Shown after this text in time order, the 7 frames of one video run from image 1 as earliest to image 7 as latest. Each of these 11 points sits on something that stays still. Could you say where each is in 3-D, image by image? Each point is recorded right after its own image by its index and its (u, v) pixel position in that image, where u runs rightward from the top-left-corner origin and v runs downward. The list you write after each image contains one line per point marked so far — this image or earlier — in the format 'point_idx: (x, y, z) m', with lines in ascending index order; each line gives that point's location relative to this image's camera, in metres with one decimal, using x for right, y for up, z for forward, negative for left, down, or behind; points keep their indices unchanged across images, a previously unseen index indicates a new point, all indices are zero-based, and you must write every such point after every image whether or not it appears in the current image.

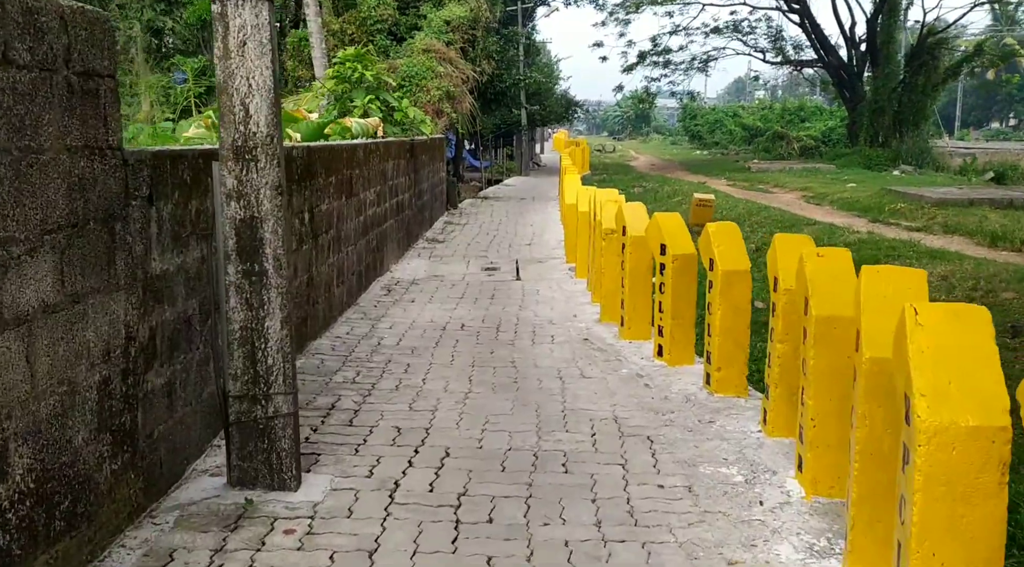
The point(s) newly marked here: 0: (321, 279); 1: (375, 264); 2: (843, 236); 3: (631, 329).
0: (-1.4, 0.0, +8.1) m
1: (-1.3, +0.2, +10.9) m
2: (+4.8, +0.7, +16.4) m
3: (+0.8, -0.3, +8.1) m
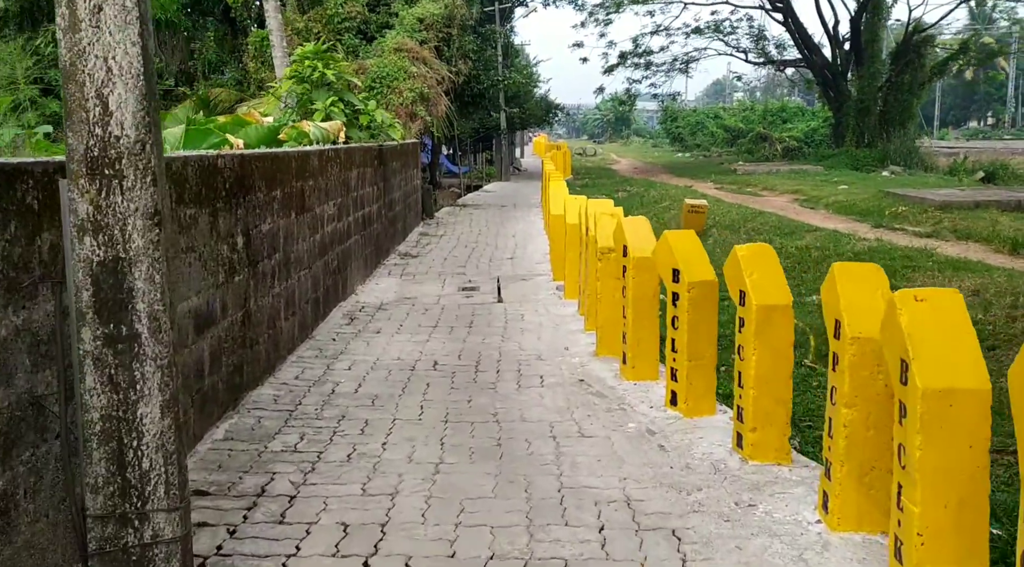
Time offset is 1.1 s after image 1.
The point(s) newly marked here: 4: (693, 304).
0: (-1.5, -0.2, +6.7) m
1: (-1.5, 0.0, +9.6) m
2: (+4.5, +0.5, +15.2) m
3: (+0.7, -0.5, +6.8) m
4: (+0.9, -0.1, +5.8) m
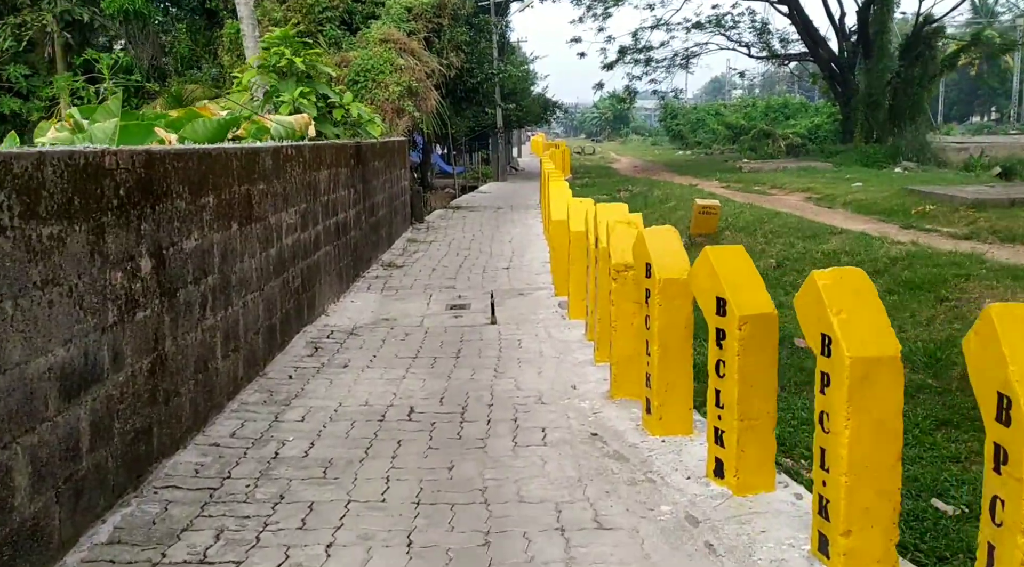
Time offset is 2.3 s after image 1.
0: (-1.5, -0.3, +5.3) m
1: (-1.5, -0.2, +8.1) m
2: (+4.5, +0.4, +13.7) m
3: (+0.7, -0.6, +5.4) m
4: (+0.9, -0.2, +4.3) m
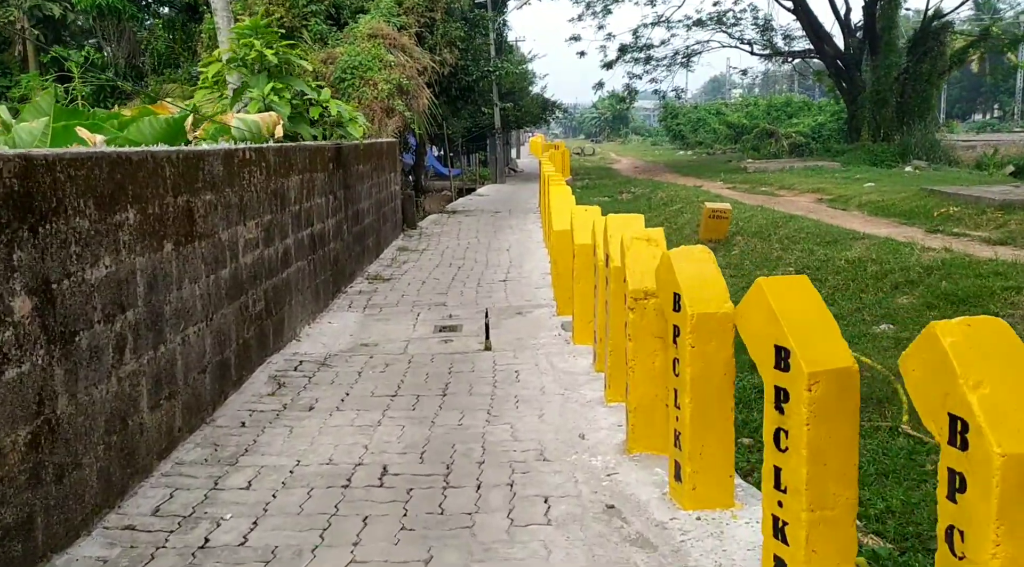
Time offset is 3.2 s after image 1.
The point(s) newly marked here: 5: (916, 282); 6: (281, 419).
0: (-1.5, -0.5, +4.2) m
1: (-1.5, -0.3, +7.0) m
2: (+4.4, +0.3, +12.6) m
3: (+0.7, -0.8, +4.2) m
4: (+0.9, -0.4, +3.2) m
5: (+4.0, 0.0, +11.2) m
6: (-1.2, -0.7, +5.8) m
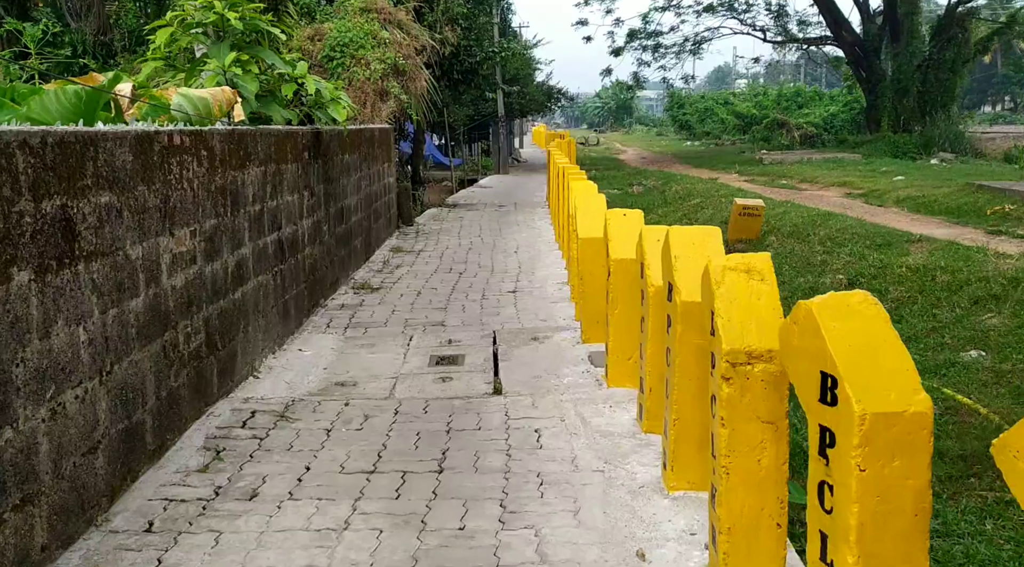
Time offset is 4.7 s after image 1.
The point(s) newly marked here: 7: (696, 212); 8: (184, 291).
0: (-1.4, -0.6, +2.4) m
1: (-1.5, -0.5, +5.3) m
2: (+4.5, +0.2, +10.9) m
3: (+0.8, -0.9, +2.5) m
4: (+1.0, -0.5, +1.5) m
5: (+4.1, -0.1, +9.5) m
6: (-1.1, -0.8, +4.0) m
7: (+3.3, +1.3, +19.8) m
8: (-1.5, 0.0, +5.1) m
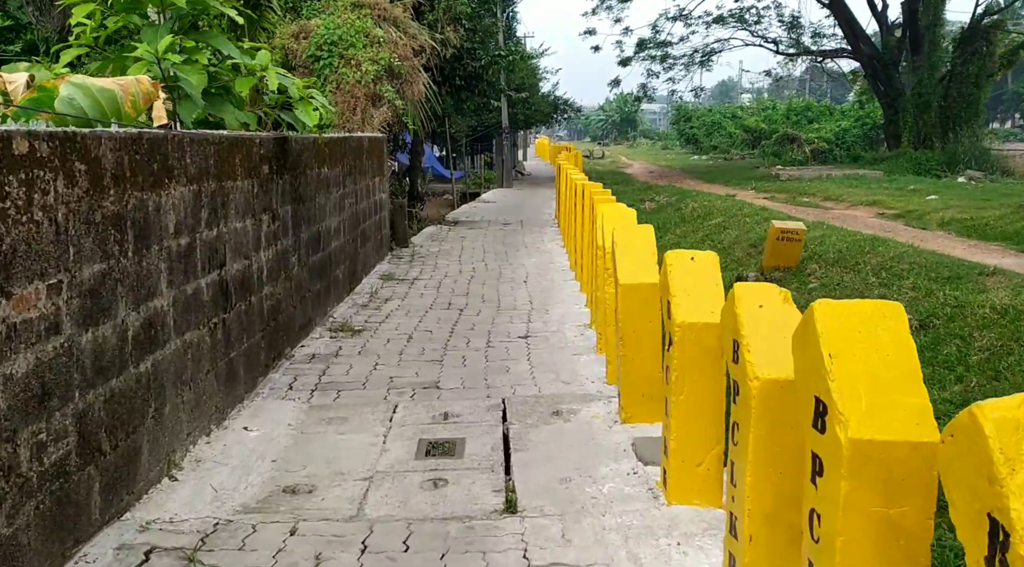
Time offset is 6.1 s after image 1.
0: (-1.4, -0.8, +0.6) m
1: (-1.4, -0.7, +3.5) m
2: (+4.6, -0.2, +9.1) m
3: (+0.8, -1.2, +0.7) m
4: (+1.0, -0.8, -0.3) m
5: (+4.1, -0.5, +7.7) m
6: (-1.0, -1.1, +2.2) m
7: (+3.4, +0.8, +18.0) m
8: (-1.4, -0.3, +3.3) m
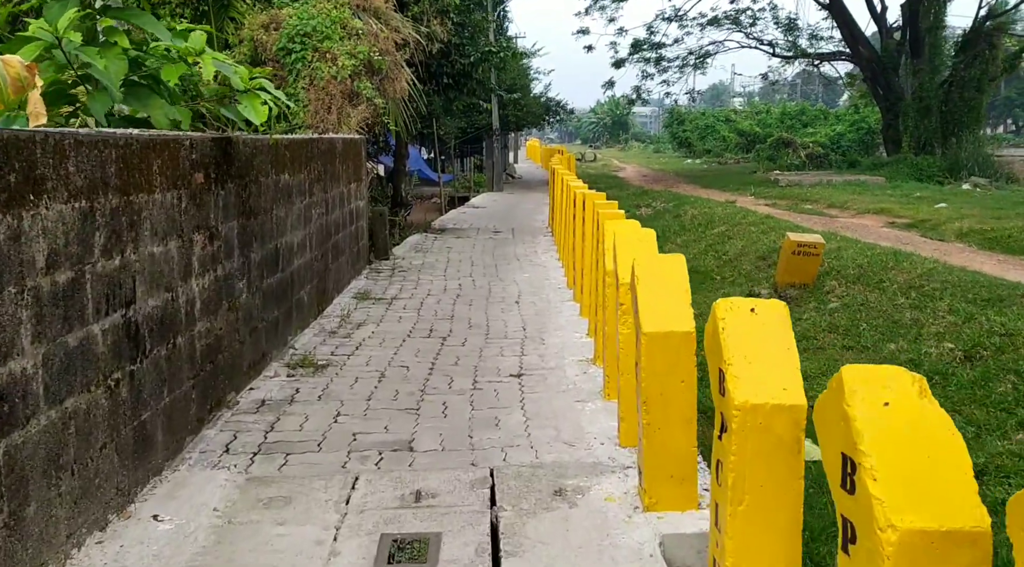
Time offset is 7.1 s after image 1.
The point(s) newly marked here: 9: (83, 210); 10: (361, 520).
0: (-1.4, -1.0, -0.6) m
1: (-1.4, -0.9, +2.2) m
2: (+4.5, -0.4, +7.9) m
3: (+0.8, -1.3, -0.5) m
4: (+1.0, -0.9, -1.5) m
5: (+4.1, -0.7, +6.5) m
6: (-1.0, -1.2, +1.0) m
7: (+3.2, +0.6, +16.8) m
8: (-1.4, -0.4, +2.1) m
9: (-1.4, +0.3, +3.9) m
10: (-0.6, -0.9, +4.2) m
